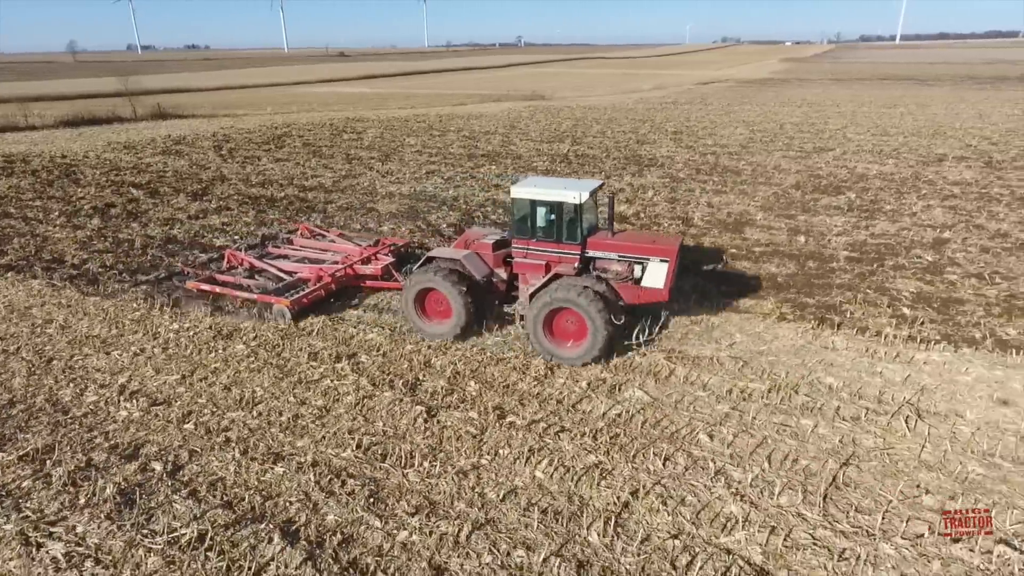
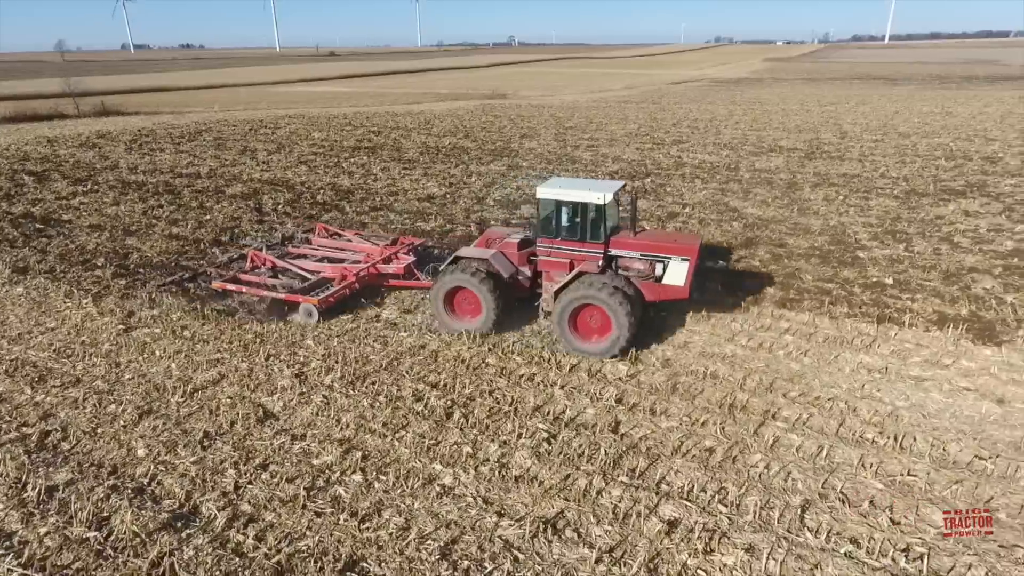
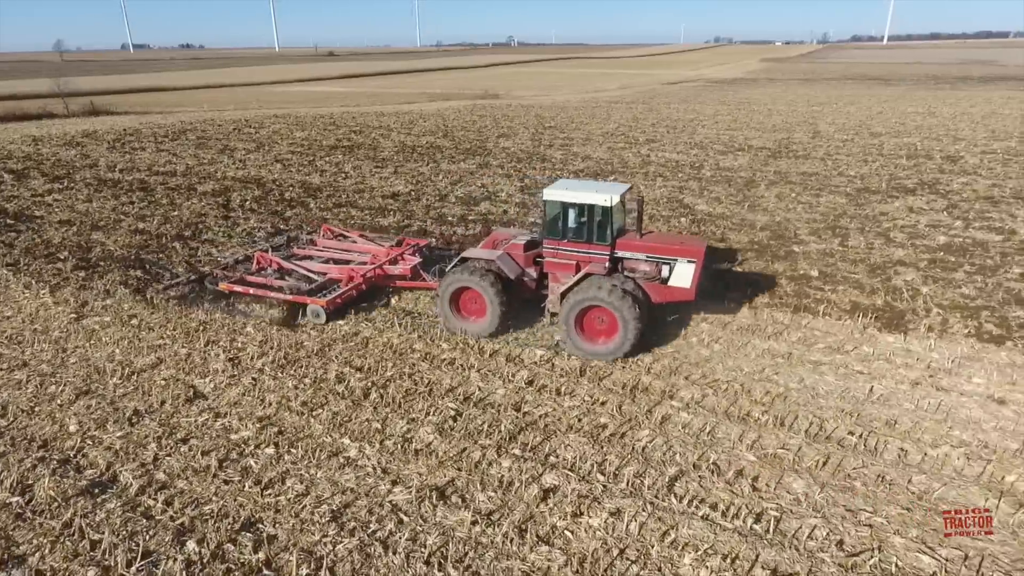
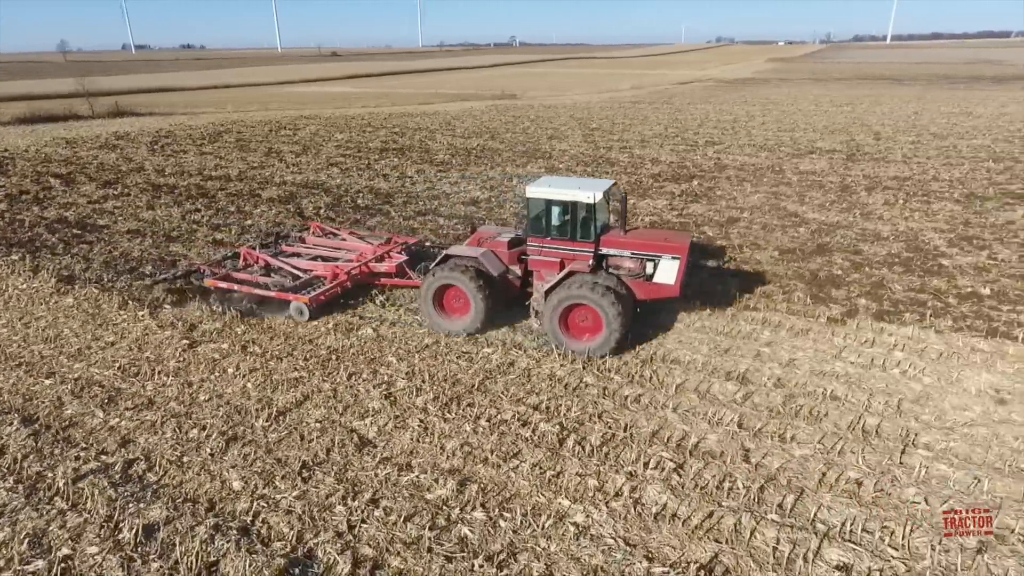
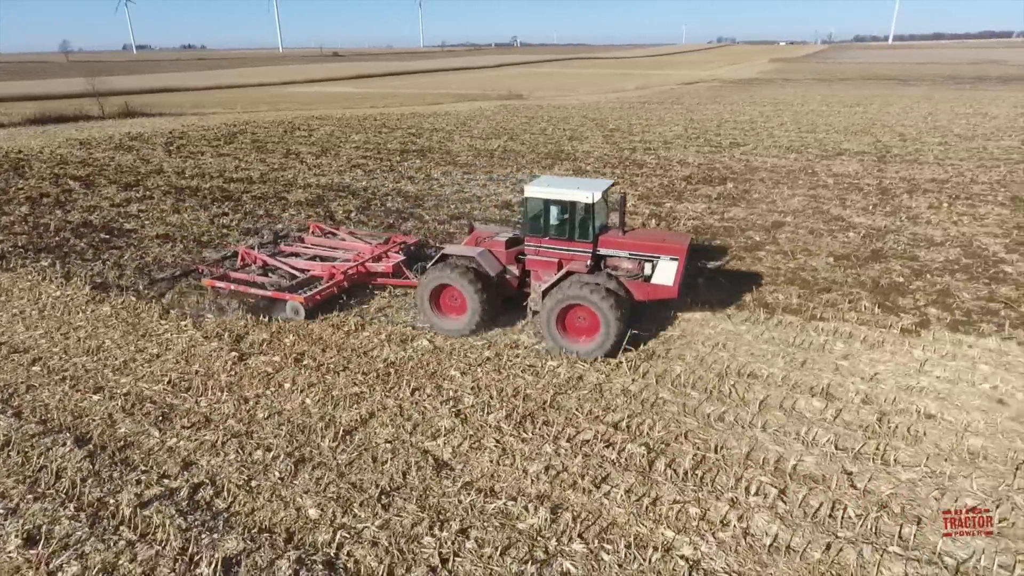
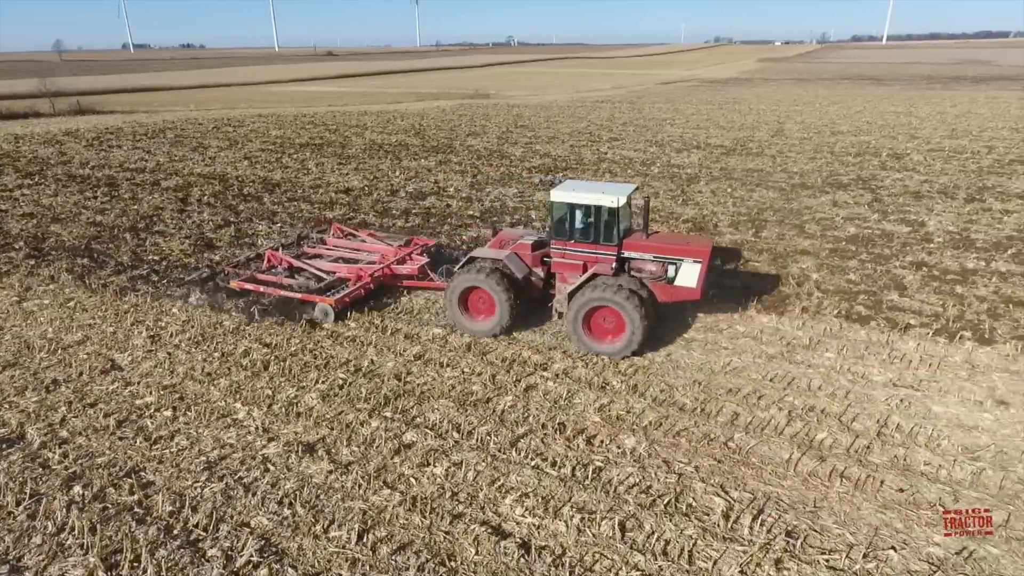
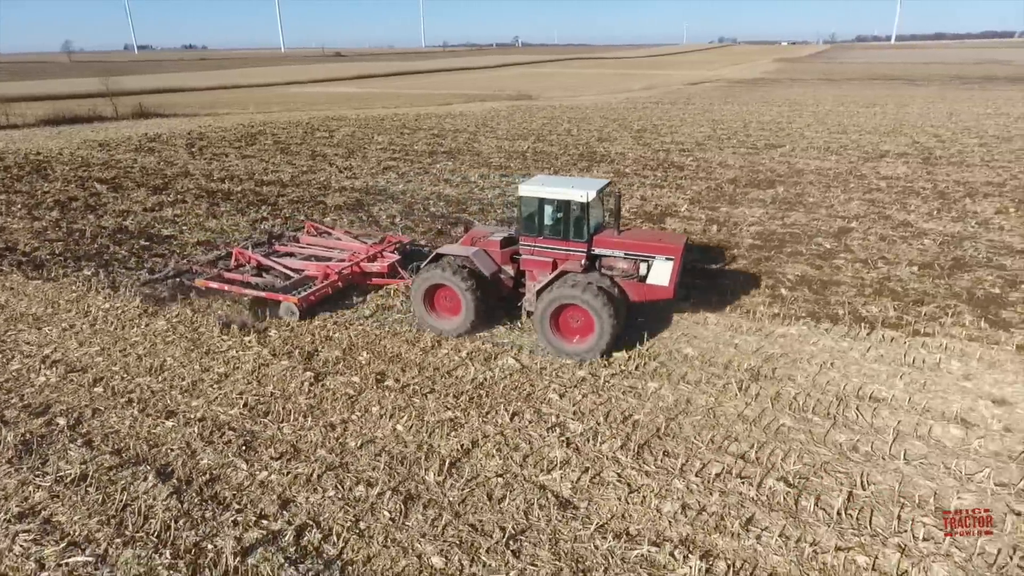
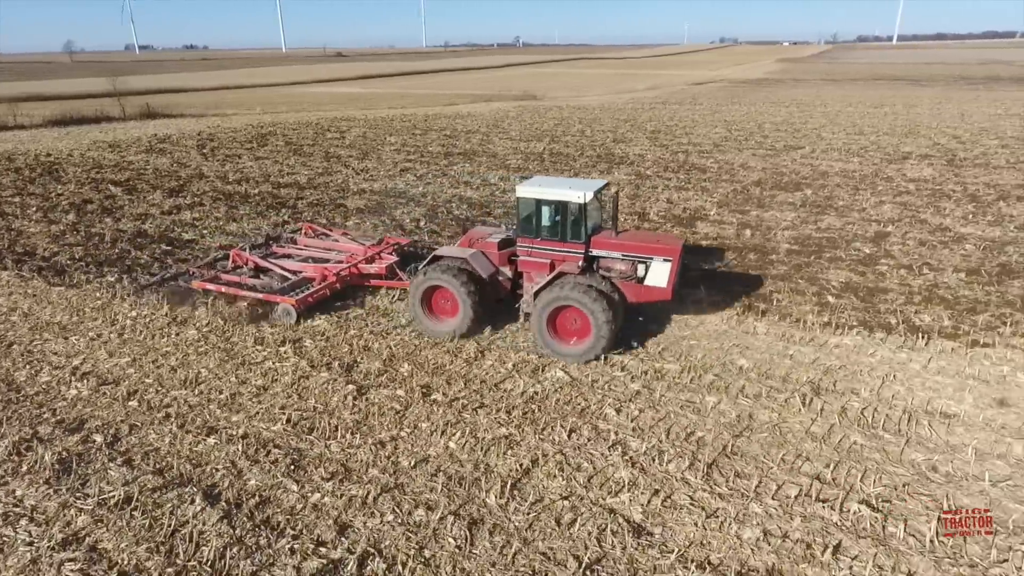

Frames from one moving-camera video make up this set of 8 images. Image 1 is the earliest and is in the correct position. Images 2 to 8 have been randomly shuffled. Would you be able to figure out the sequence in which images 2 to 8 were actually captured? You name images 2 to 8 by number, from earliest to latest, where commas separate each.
8, 7, 5, 4, 2, 3, 6
